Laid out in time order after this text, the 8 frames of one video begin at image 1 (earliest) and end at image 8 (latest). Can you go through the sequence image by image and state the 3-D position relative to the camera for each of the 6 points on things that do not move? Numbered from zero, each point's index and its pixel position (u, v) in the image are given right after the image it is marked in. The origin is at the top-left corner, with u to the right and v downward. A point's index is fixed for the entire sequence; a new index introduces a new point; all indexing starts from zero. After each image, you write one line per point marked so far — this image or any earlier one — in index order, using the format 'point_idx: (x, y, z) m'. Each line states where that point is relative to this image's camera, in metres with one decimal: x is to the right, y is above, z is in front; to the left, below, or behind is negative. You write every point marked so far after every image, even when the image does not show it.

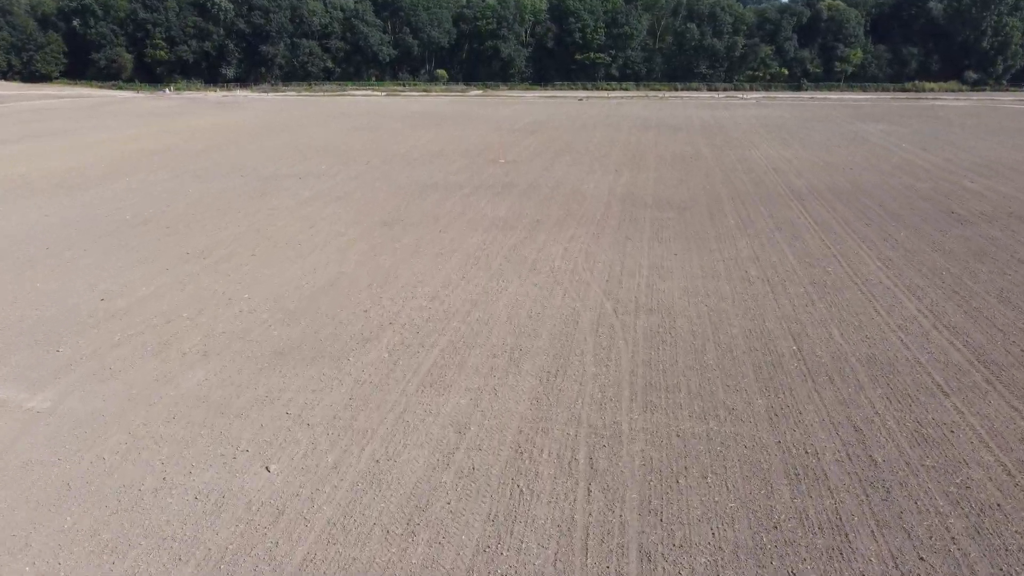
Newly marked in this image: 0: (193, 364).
0: (-3.5, -0.8, +8.6) m
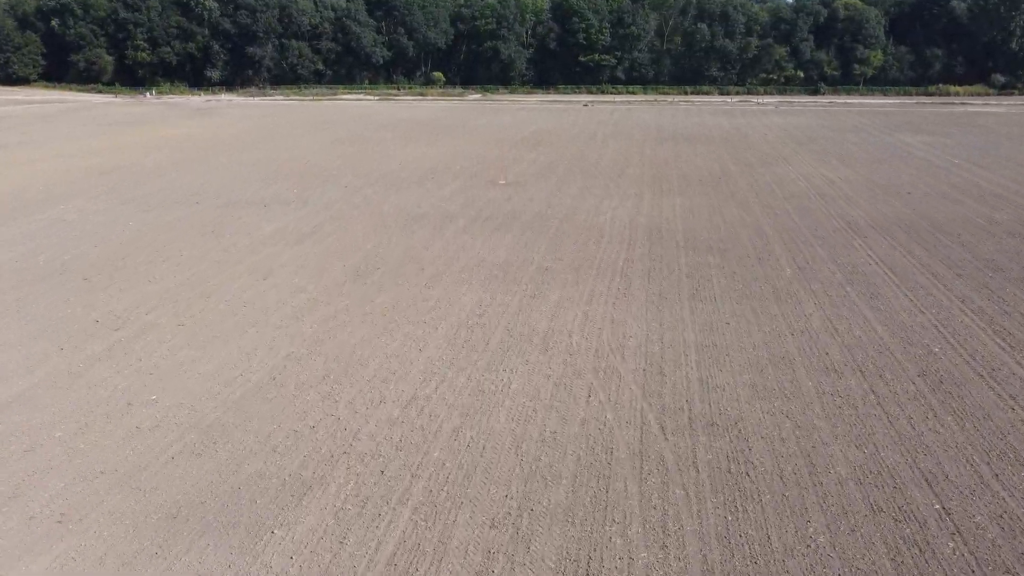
0: (-3.4, -1.8, +5.7) m
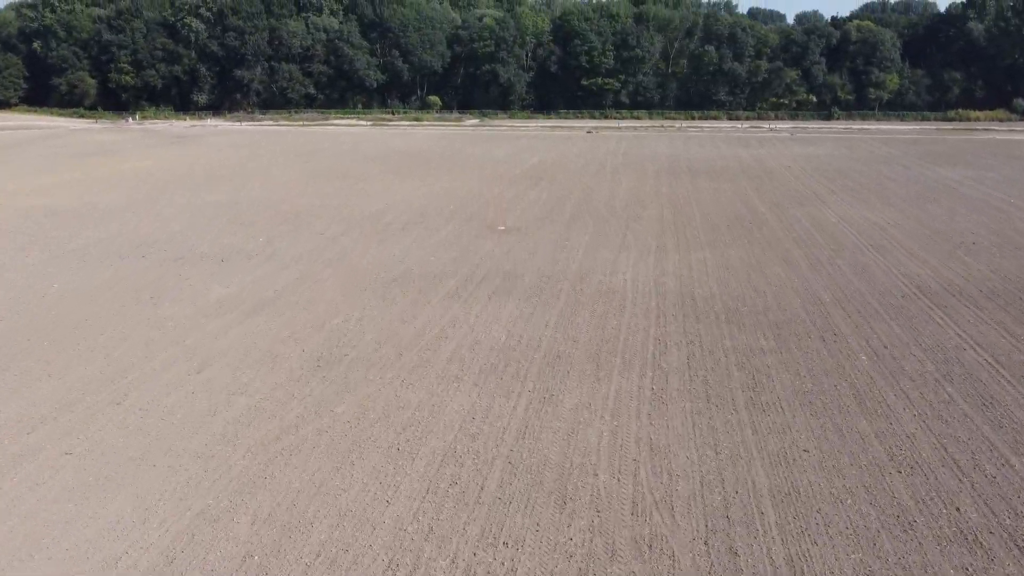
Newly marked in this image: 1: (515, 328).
0: (-3.4, -2.8, +3.0) m
1: (0.0, -0.5, +10.8) m
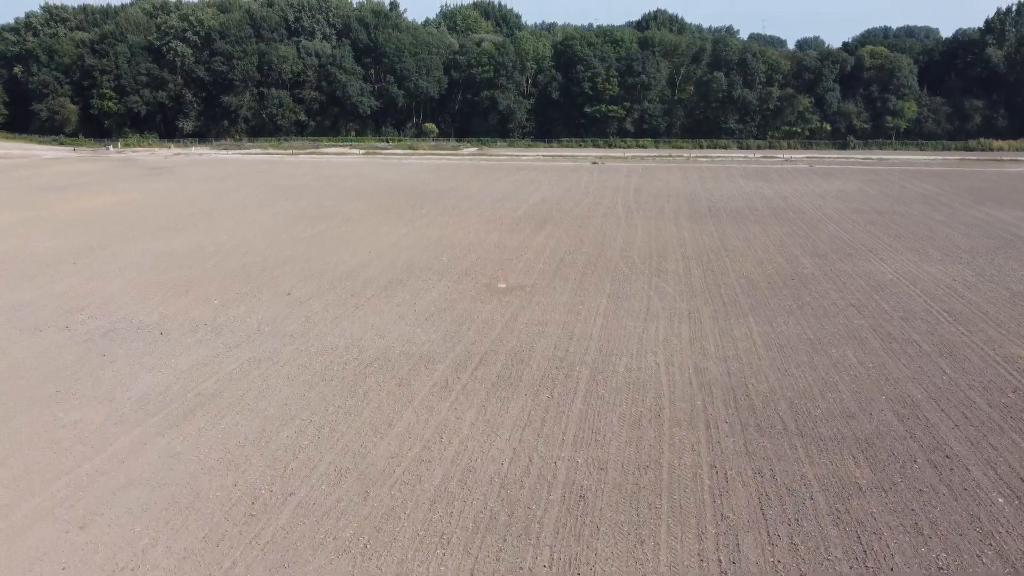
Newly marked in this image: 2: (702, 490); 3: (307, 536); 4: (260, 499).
0: (-3.3, -3.6, +0.3) m
1: (+0.1, -1.6, +8.2) m
2: (+1.7, -1.8, +7.2) m
3: (-1.7, -2.1, +6.5) m
4: (-2.3, -1.9, +7.2) m
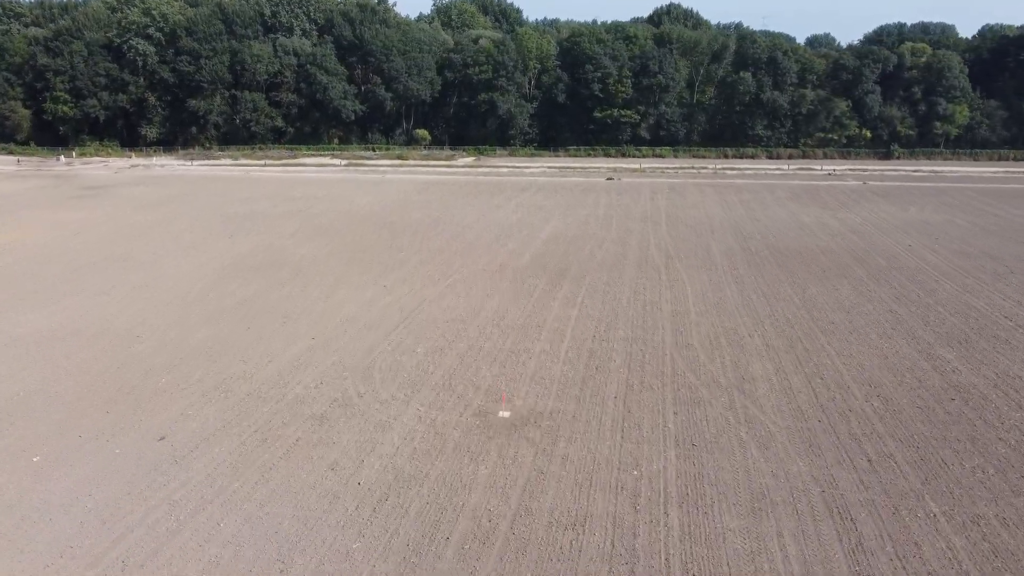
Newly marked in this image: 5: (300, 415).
0: (-3.2, -5.2, -4.9) m
1: (+0.2, -3.2, +2.9) m
2: (+1.8, -3.4, +2.0) m
3: (-1.6, -3.6, +1.3) m
4: (-2.2, -3.4, +1.9) m
5: (-2.4, -1.5, +9.1) m
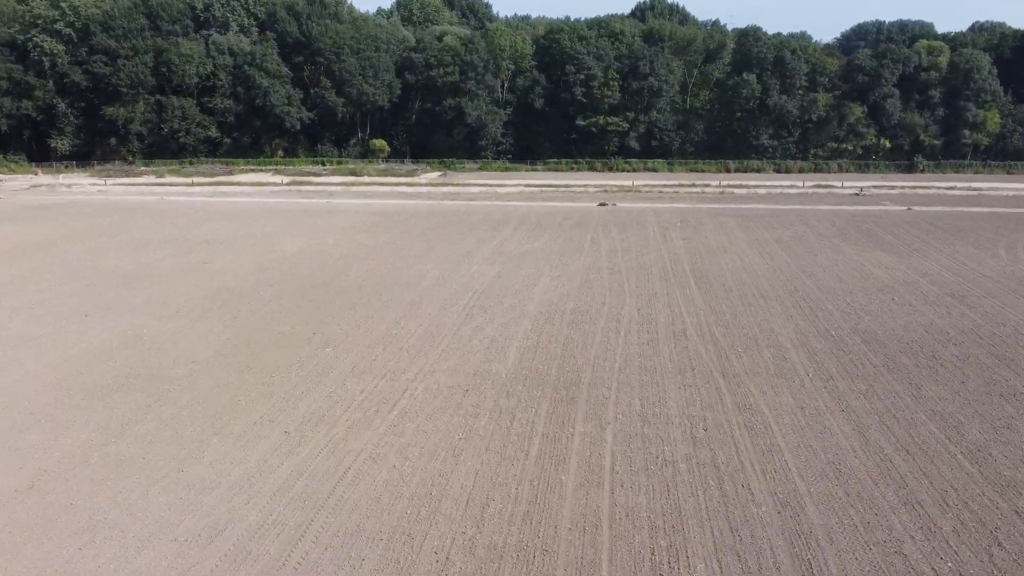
0: (-2.6, -7.0, -10.8) m
1: (+0.5, -4.9, -2.8) m
2: (+2.1, -5.1, -3.7) m
3: (-1.2, -5.4, -4.5) m
4: (-1.8, -5.2, -3.9) m
5: (-2.4, -3.2, +3.3) m
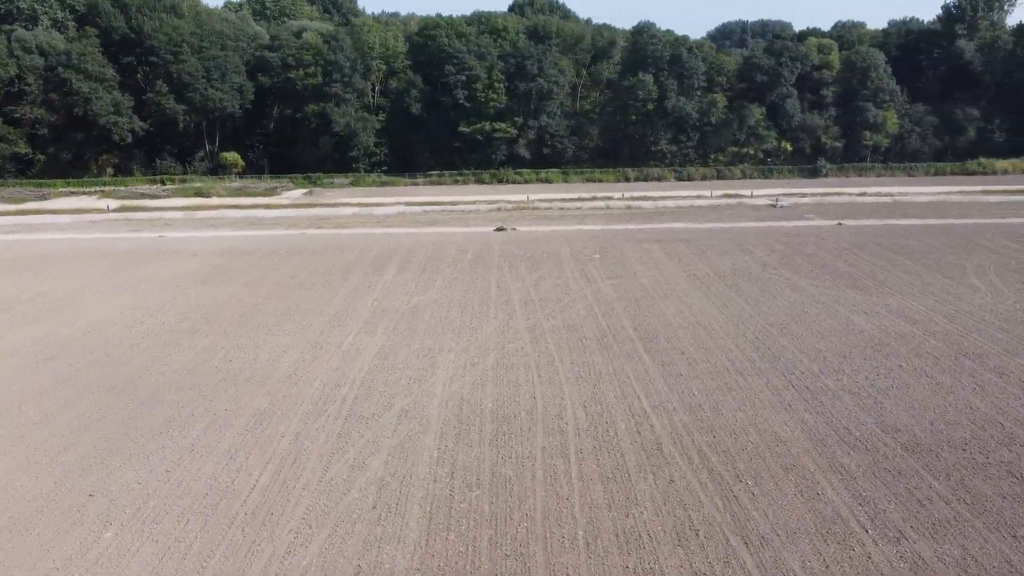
0: (+0.2, -8.3, -15.3) m
1: (+1.9, -6.0, -7.0) m
2: (+3.7, -6.2, -7.6) m
3: (+0.5, -6.6, -8.9) m
4: (-0.2, -6.5, -8.4) m
5: (-1.9, -4.5, -1.4) m
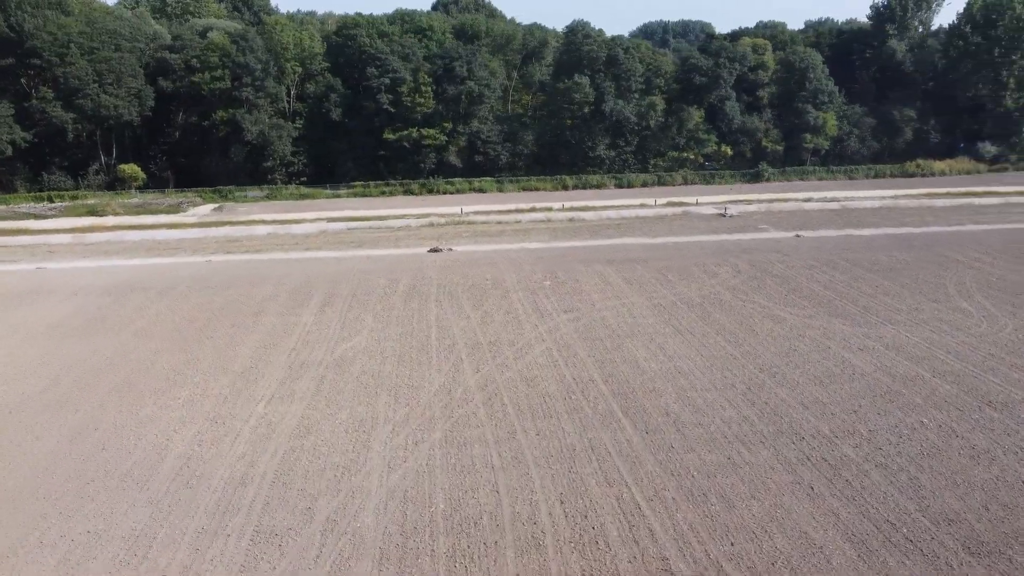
0: (+2.3, -8.9, -17.4) m
1: (+3.2, -6.6, -9.0) m
2: (+5.0, -6.7, -9.4) m
3: (+2.0, -7.2, -11.0) m
4: (+1.2, -7.1, -10.6) m
5: (-1.2, -5.3, -3.8) m
